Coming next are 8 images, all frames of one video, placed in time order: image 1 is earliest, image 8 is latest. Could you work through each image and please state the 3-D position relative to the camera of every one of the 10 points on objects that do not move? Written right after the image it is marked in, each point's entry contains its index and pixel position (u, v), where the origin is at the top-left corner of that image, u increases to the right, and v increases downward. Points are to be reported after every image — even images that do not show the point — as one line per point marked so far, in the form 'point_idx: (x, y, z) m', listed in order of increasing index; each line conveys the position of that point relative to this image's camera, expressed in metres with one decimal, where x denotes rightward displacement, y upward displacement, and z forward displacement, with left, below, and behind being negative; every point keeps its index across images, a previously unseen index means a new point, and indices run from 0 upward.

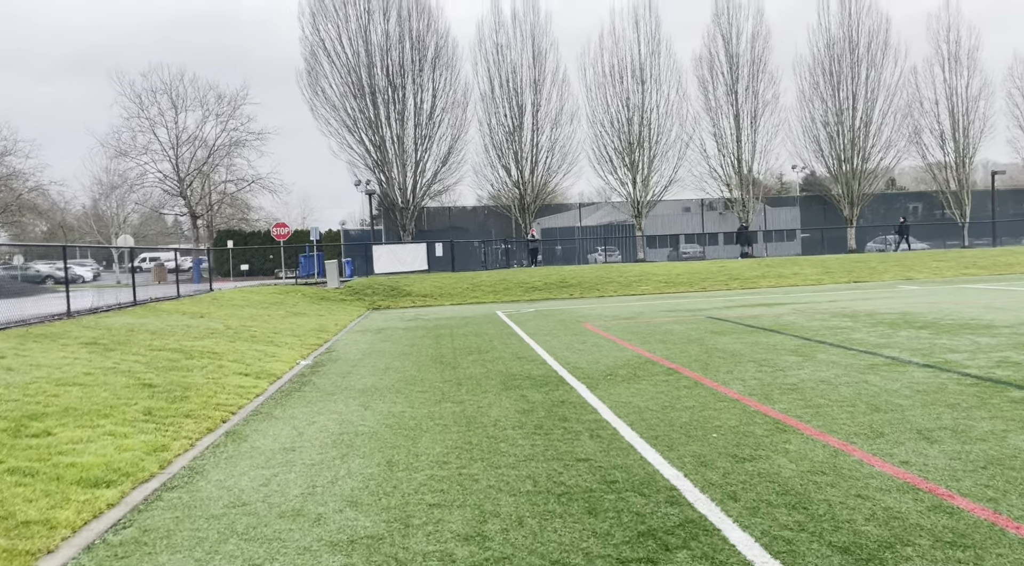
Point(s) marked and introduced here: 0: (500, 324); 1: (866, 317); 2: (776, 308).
0: (-0.2, -0.9, +15.6) m
1: (+5.8, -0.6, +12.4) m
2: (+5.4, -0.5, +15.2) m
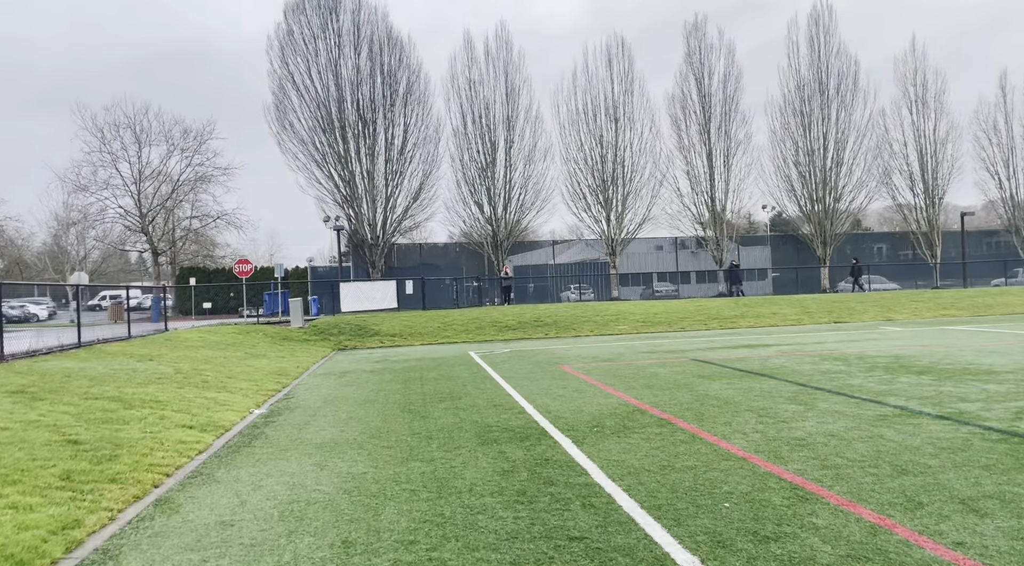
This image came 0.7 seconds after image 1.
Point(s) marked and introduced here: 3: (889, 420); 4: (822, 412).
0: (-0.8, -1.7, +14.8) m
1: (+5.4, -1.2, +11.8) m
2: (+4.8, -1.3, +14.6) m
3: (+3.5, -1.3, +7.0) m
4: (+3.2, -1.3, +7.7) m
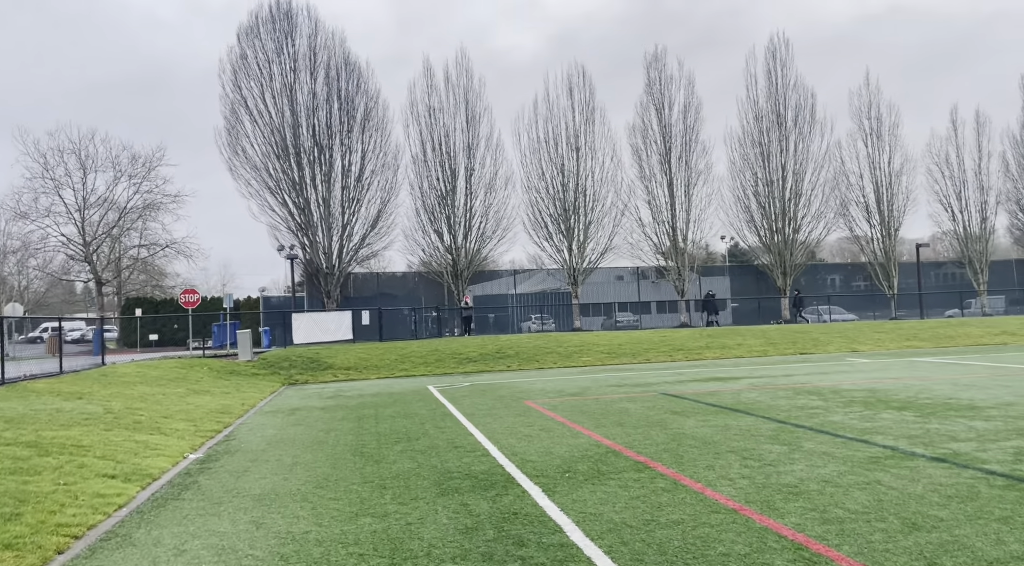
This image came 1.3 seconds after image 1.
0: (-1.5, -2.2, +14.0) m
1: (+4.9, -1.7, +11.4) m
2: (+4.1, -1.9, +14.2) m
3: (+3.2, -1.6, +6.5) m
4: (+2.8, -1.6, +7.1) m
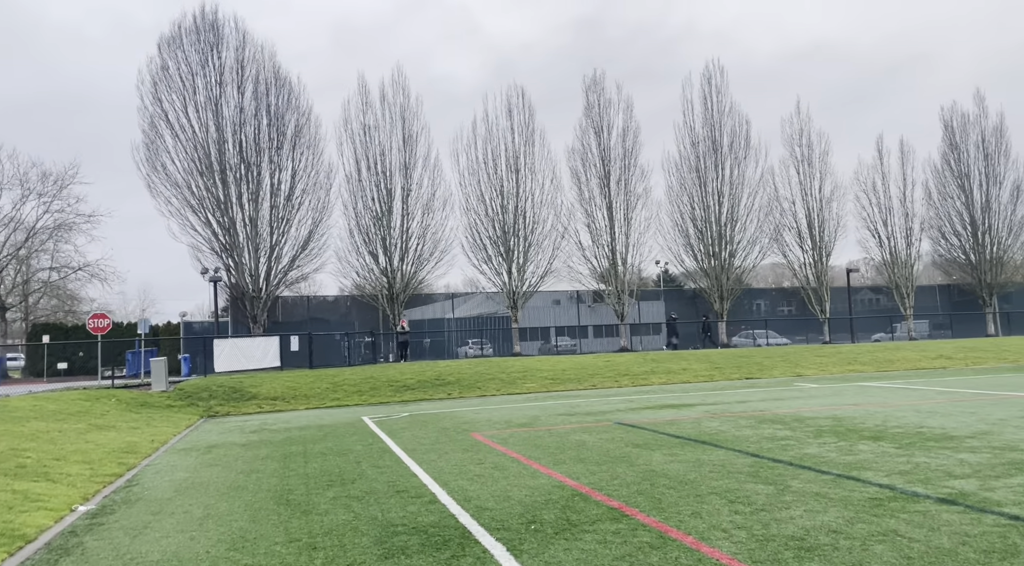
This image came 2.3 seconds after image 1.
0: (-2.4, -2.6, +12.8) m
1: (+4.1, -2.0, +10.8) m
2: (+3.1, -2.3, +13.5) m
3: (+2.9, -1.7, +5.7) m
4: (+2.4, -1.8, +6.3) m
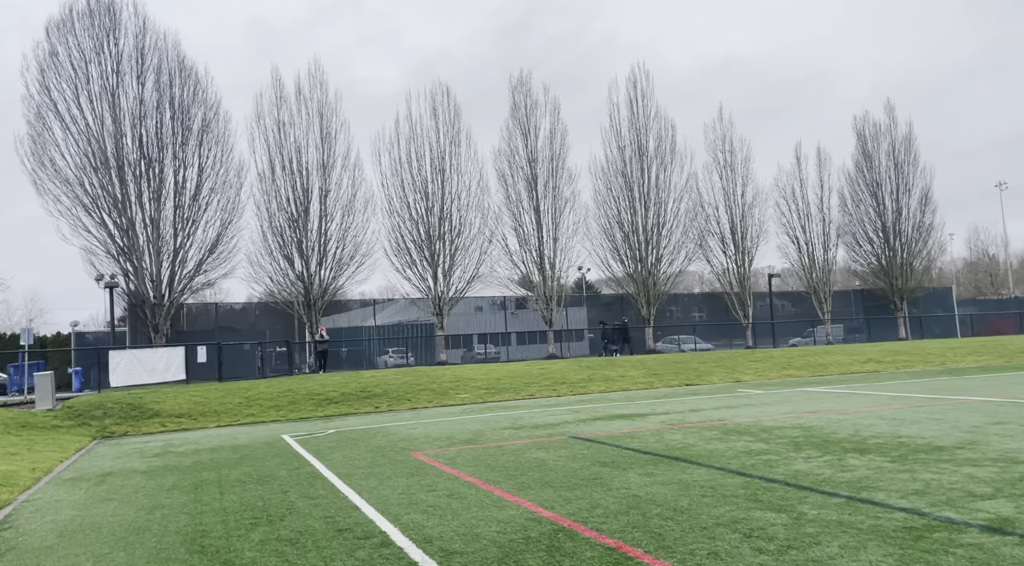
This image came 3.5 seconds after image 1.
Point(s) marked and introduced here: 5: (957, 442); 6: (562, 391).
0: (-3.3, -2.7, +11.4) m
1: (+3.4, -2.1, +10.1) m
2: (+2.2, -2.3, +12.6) m
3: (+2.8, -1.7, +4.9) m
4: (+2.3, -1.8, +5.5) m
5: (+5.1, -1.8, +8.6) m
6: (+1.3, -2.8, +19.4) m
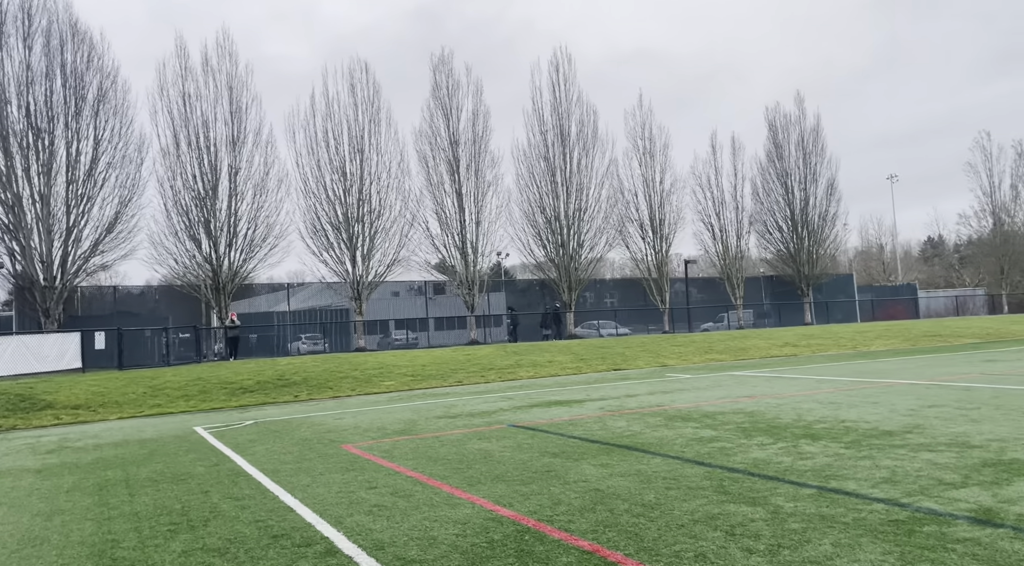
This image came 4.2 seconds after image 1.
0: (-4.2, -2.4, +10.4) m
1: (+2.7, -1.8, +9.9) m
2: (+1.1, -2.1, +12.3) m
3: (+2.6, -1.6, +4.7) m
4: (+2.0, -1.6, +5.2) m
5: (+4.5, -1.6, +8.7) m
6: (-0.5, -2.4, +18.9) m
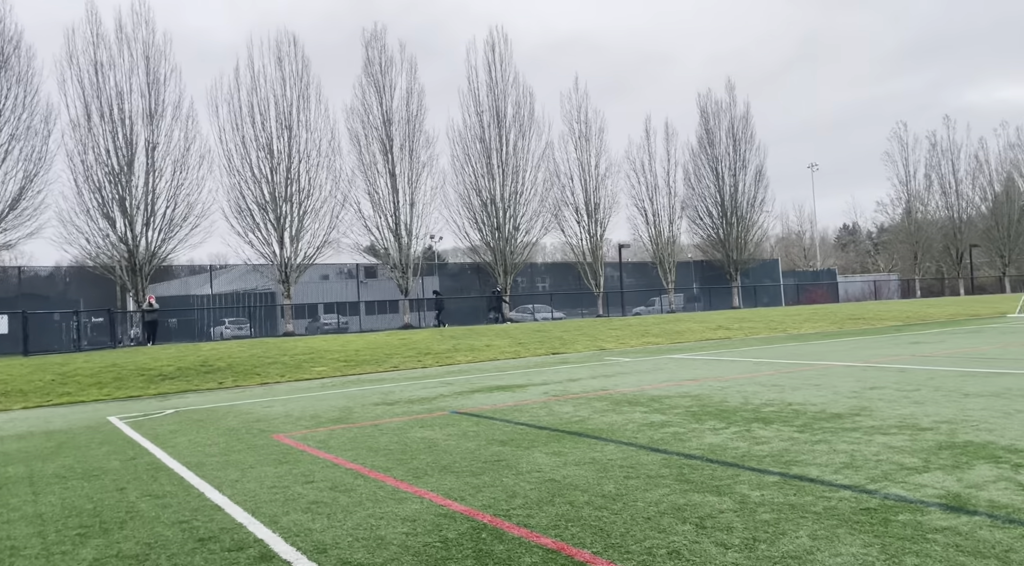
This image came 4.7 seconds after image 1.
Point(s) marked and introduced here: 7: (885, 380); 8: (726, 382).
0: (-4.9, -2.1, +9.6) m
1: (+1.9, -1.6, +9.8) m
2: (+0.2, -1.8, +12.0) m
3: (+2.4, -1.4, +4.6) m
4: (+1.8, -1.5, +5.0) m
5: (+3.9, -1.4, +8.7) m
6: (-2.1, -1.9, +18.4) m
7: (+5.4, -1.4, +10.8) m
8: (+3.4, -1.6, +11.9) m
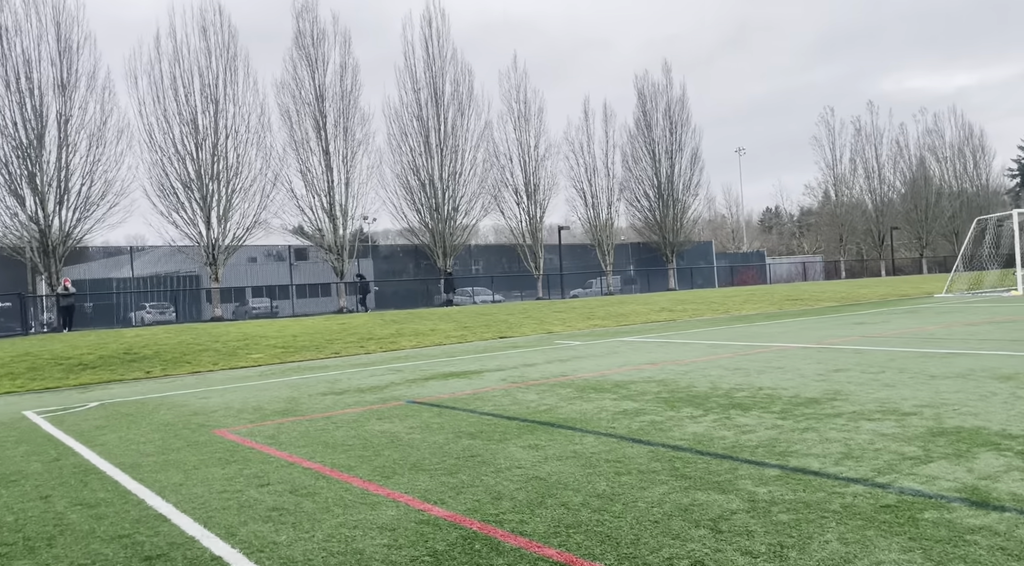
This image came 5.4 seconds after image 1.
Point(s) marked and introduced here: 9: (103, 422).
0: (-5.4, -1.9, +8.7) m
1: (+1.5, -1.4, +9.4) m
2: (-0.5, -1.5, +11.5) m
3: (+2.4, -1.3, +4.3) m
4: (+1.7, -1.4, +4.7) m
5: (+3.5, -1.2, +8.5) m
6: (-3.3, -1.5, +17.7) m
7: (+4.8, -1.1, +10.8) m
8: (+2.7, -1.3, +11.7) m
9: (-5.5, -1.9, +10.2) m
